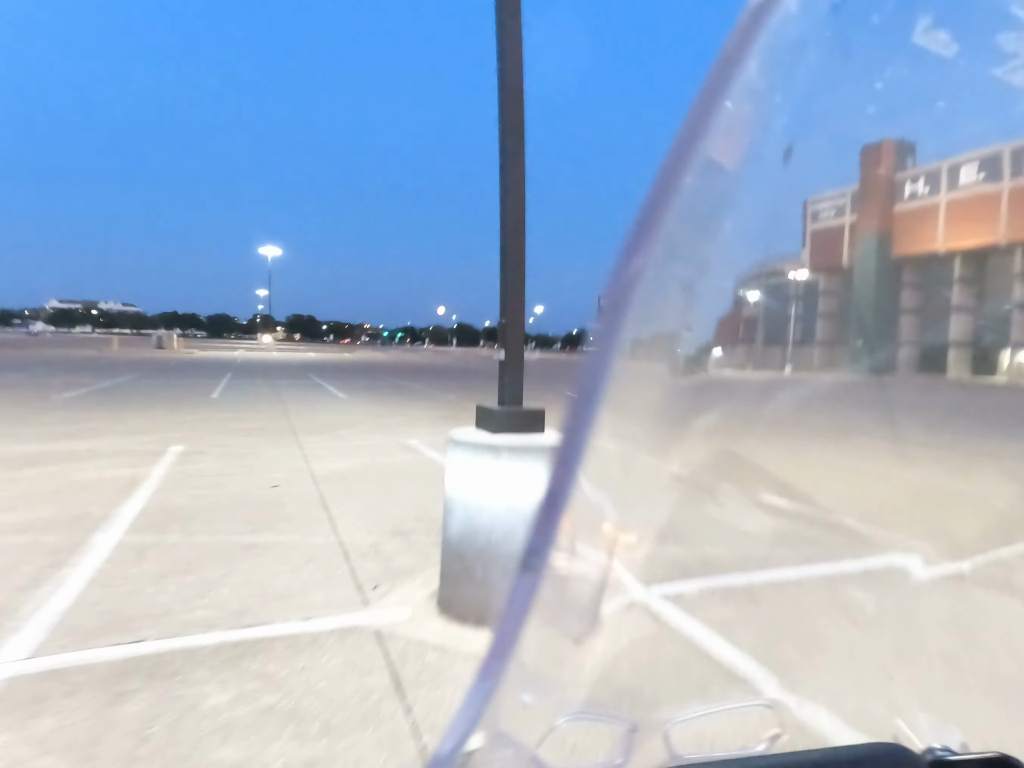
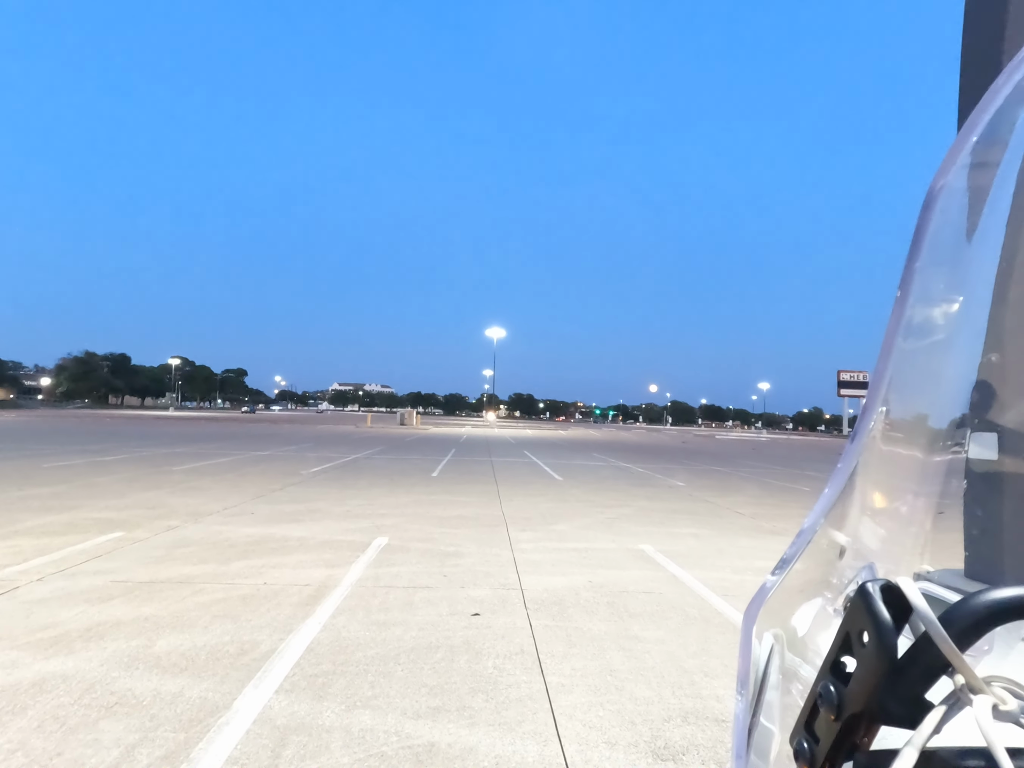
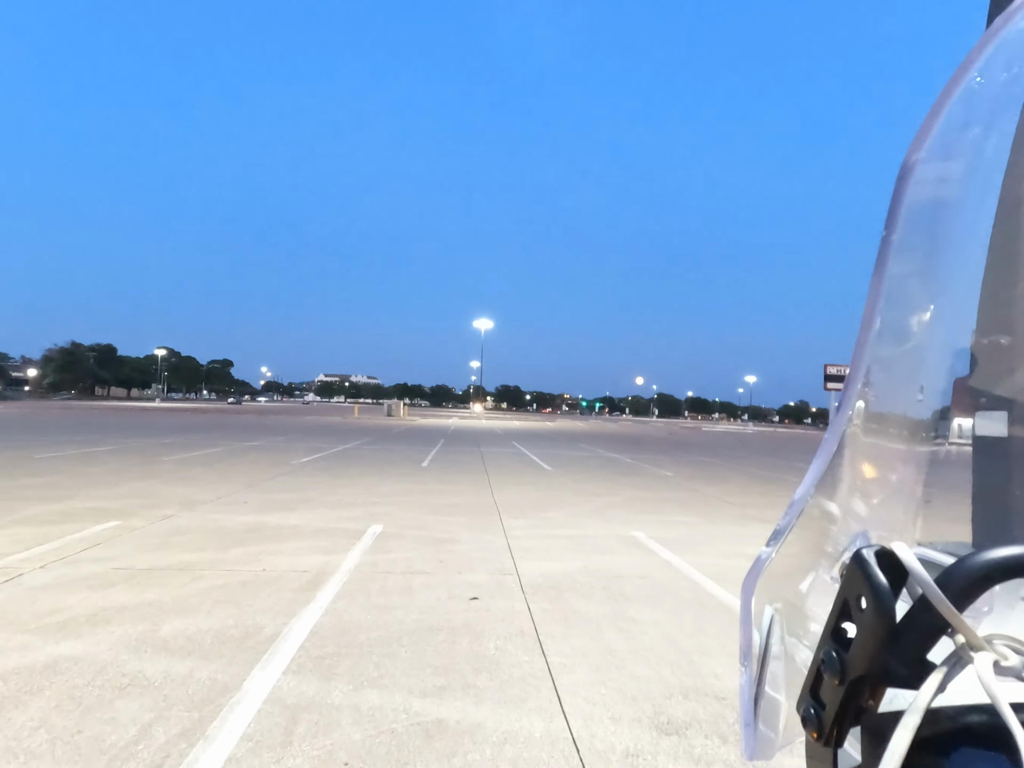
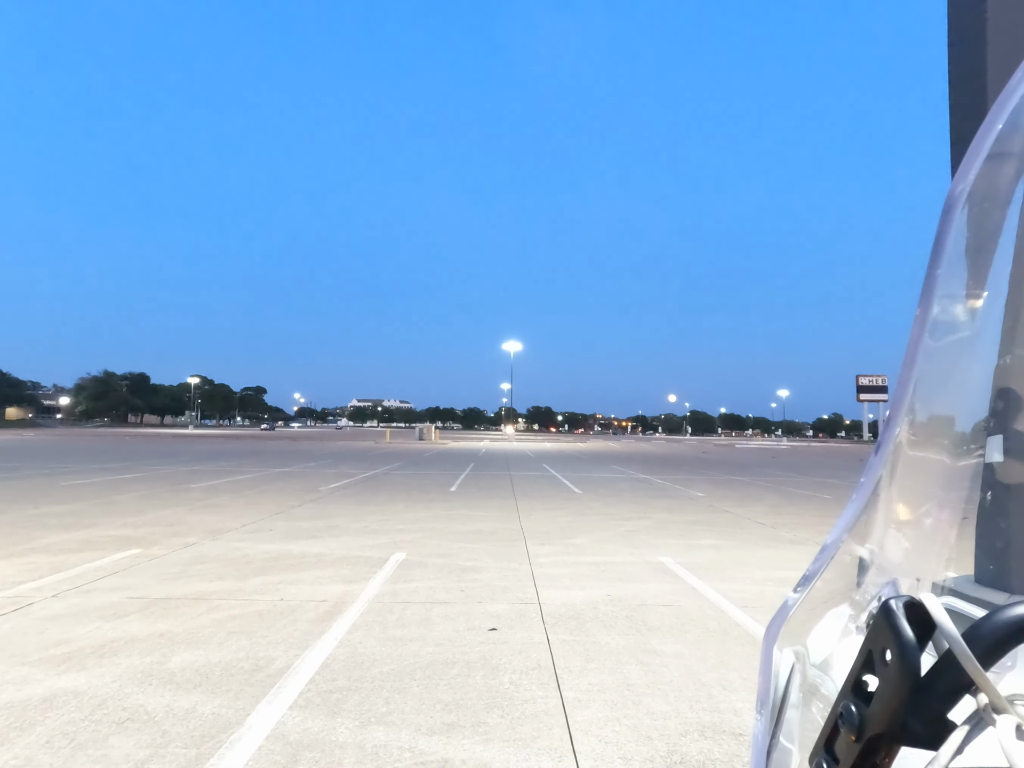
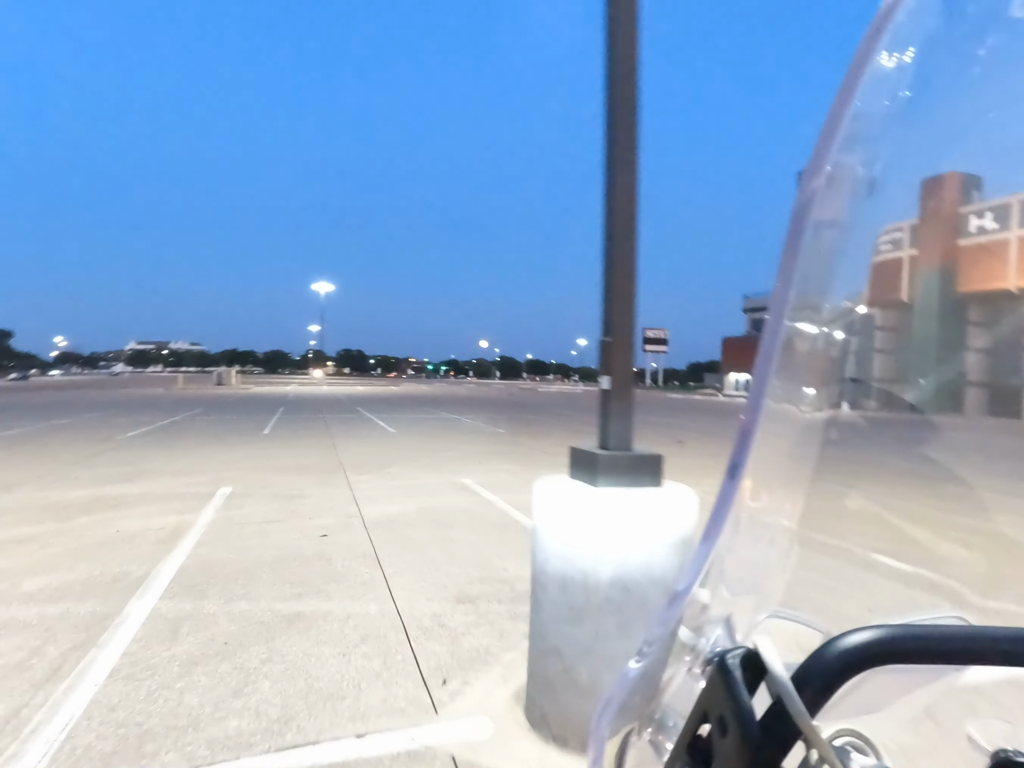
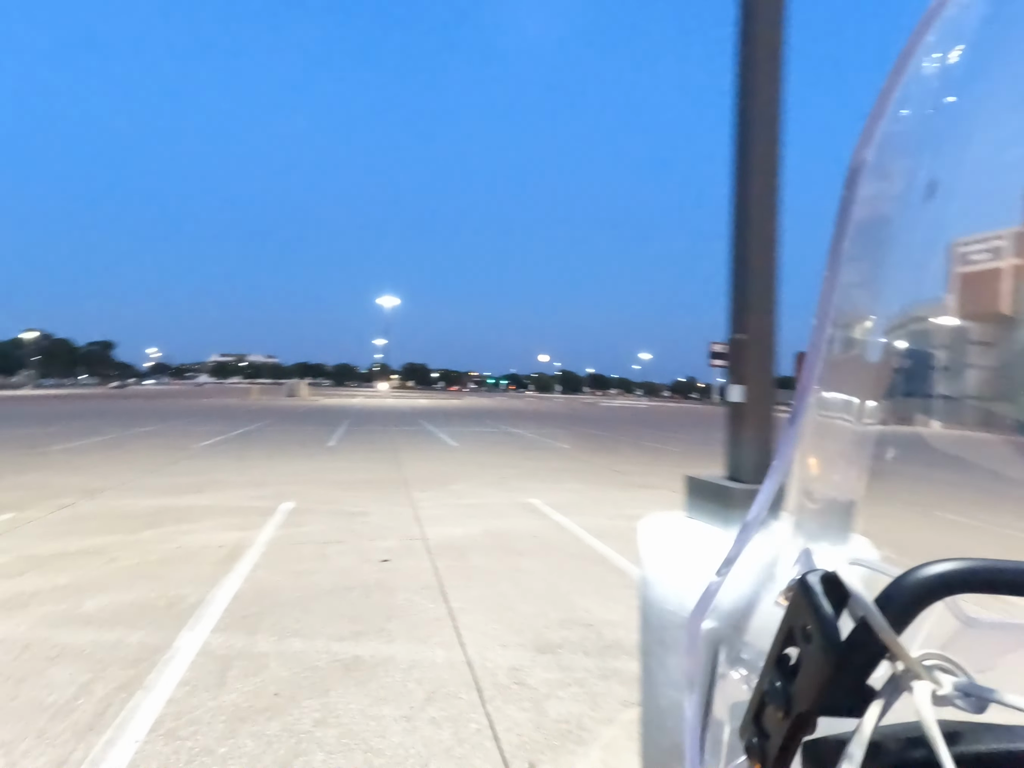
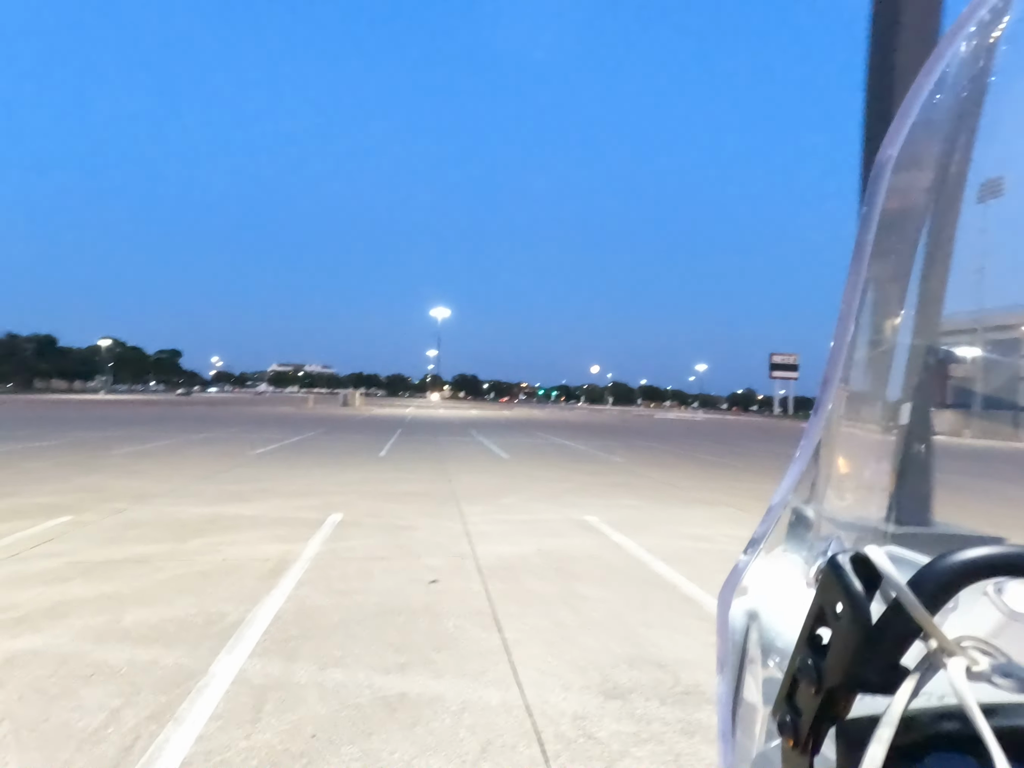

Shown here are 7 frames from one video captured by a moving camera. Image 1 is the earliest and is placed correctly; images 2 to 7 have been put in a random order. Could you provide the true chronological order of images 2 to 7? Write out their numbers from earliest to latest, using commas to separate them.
5, 6, 7, 3, 2, 4
